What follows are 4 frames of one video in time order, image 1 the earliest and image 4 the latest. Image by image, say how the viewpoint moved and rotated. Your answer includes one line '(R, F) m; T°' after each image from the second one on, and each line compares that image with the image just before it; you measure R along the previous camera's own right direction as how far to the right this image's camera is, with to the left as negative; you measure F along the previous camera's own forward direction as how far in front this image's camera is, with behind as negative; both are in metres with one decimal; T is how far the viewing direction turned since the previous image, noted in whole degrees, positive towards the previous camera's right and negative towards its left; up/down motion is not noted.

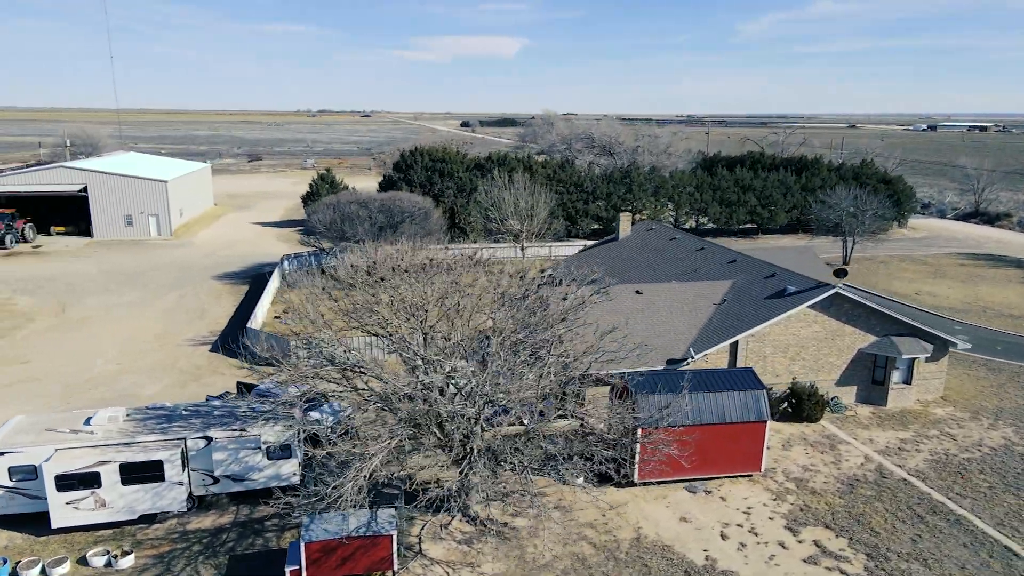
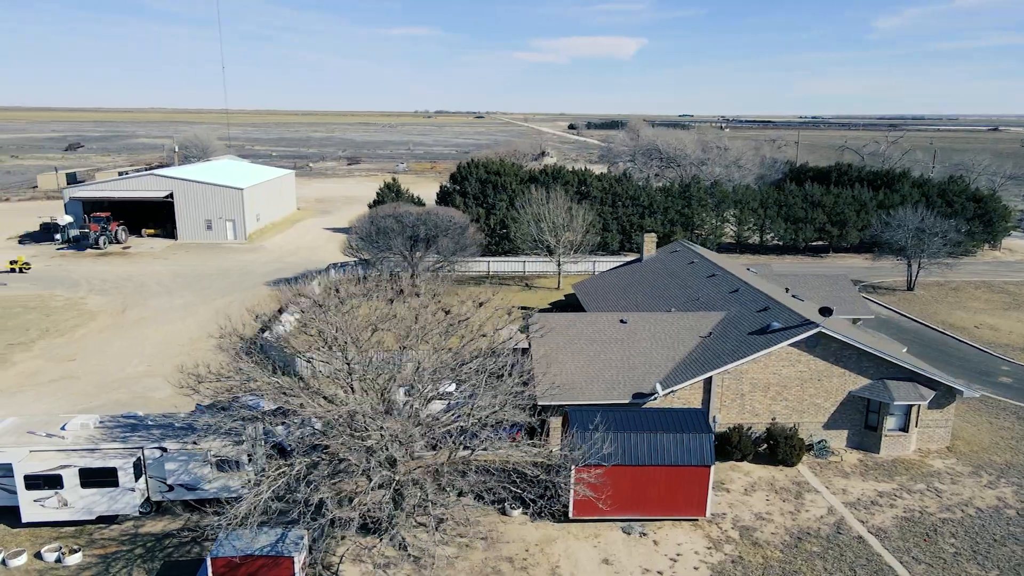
(+3.8, 0.0) m; -8°
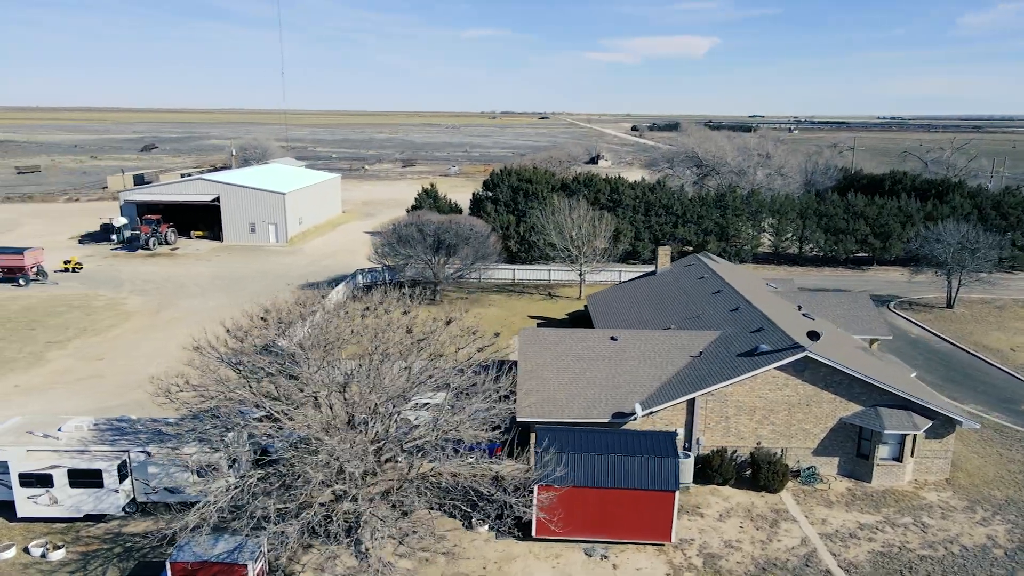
(+2.2, -0.1) m; -5°
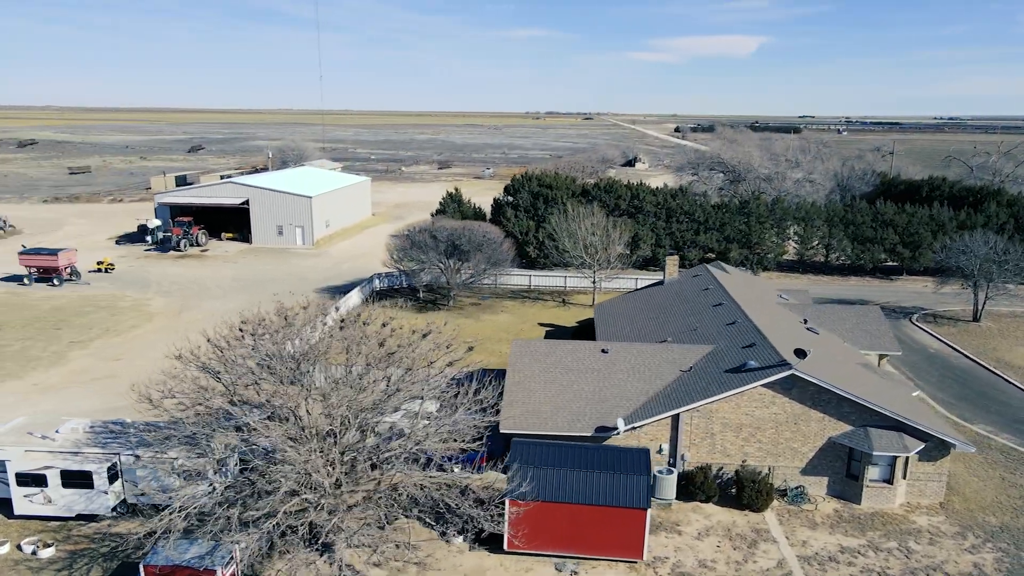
(+1.6, -0.1) m; -3°
